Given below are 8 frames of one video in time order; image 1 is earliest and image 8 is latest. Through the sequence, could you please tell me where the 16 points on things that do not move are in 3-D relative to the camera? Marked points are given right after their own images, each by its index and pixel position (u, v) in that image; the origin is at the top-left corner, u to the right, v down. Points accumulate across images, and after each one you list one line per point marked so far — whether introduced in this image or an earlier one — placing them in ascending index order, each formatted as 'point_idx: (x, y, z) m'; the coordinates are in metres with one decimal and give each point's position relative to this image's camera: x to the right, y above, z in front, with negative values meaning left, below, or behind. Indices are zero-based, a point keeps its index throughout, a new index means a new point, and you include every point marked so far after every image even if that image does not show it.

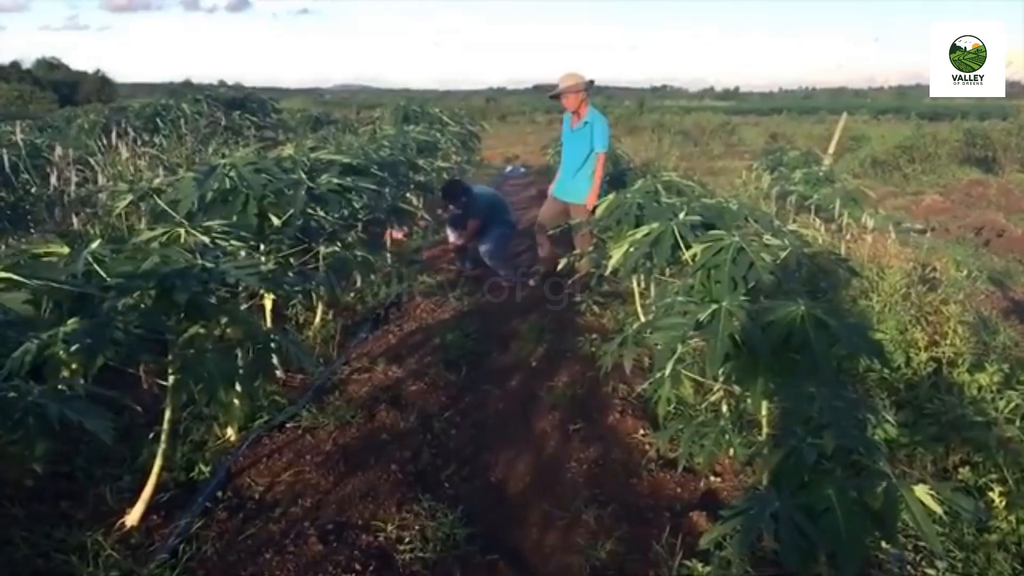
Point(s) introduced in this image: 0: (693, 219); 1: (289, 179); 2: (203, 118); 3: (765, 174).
0: (+1.0, +0.4, +5.3) m
1: (-1.2, +0.6, +5.0) m
2: (-4.1, +2.3, +12.7) m
3: (+3.1, +1.4, +11.8) m
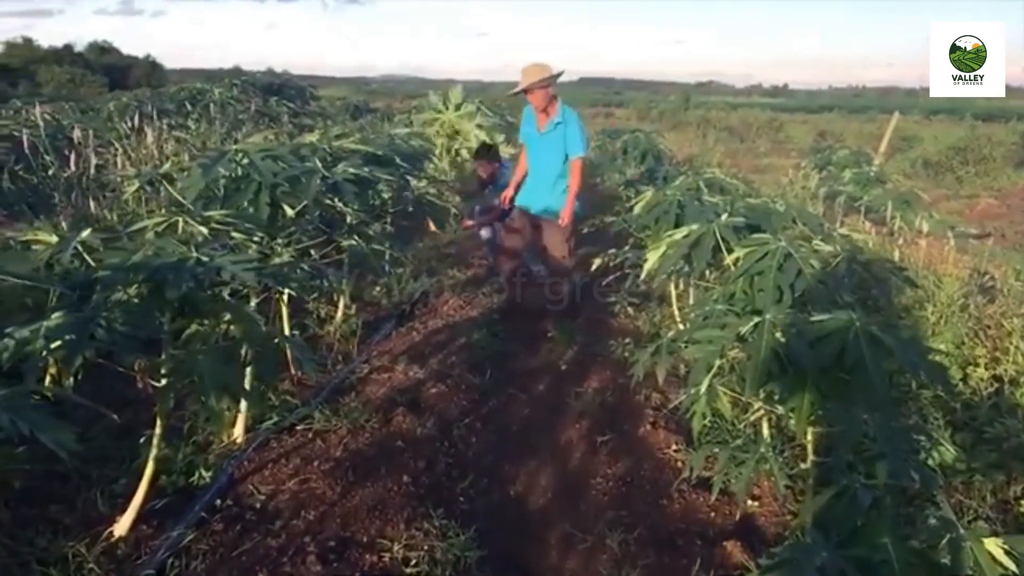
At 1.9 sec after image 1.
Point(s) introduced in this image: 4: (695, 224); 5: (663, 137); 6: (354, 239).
0: (+1.2, +0.3, +4.9) m
1: (-1.0, +0.6, +4.7) m
2: (-3.6, +2.4, +12.5) m
3: (+3.6, +1.4, +11.3) m
4: (+1.0, +0.3, +5.0) m
5: (+2.7, +2.8, +17.3) m
6: (-0.9, +0.3, +5.4) m
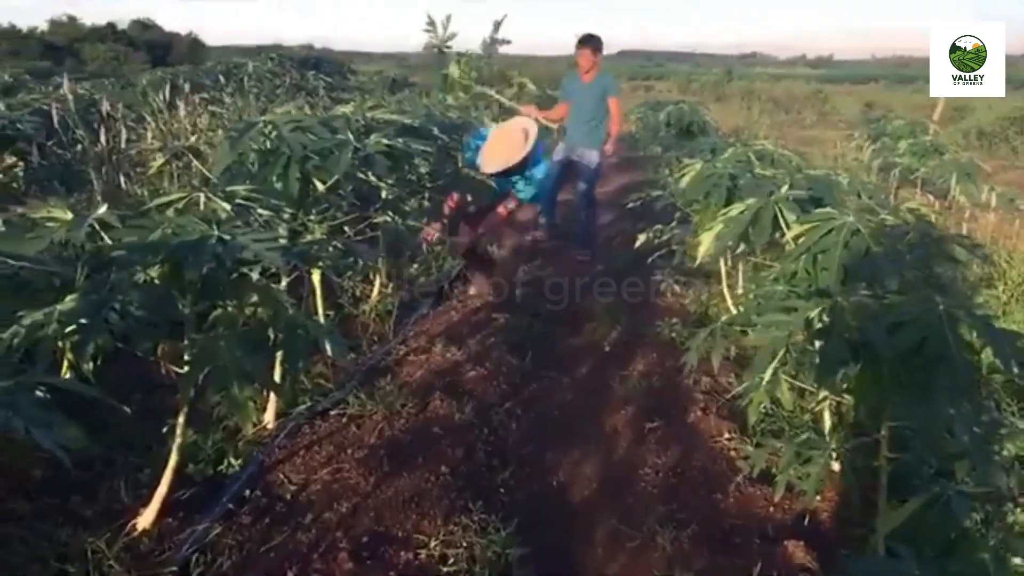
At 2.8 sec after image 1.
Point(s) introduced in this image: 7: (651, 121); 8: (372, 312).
0: (+1.4, +0.5, +4.5) m
1: (-0.8, +0.7, +4.4) m
2: (-3.1, +2.7, +12.3) m
3: (+4.0, +1.6, +10.8) m
4: (+1.2, +0.4, +4.7) m
5: (+3.5, +3.2, +16.9) m
6: (-0.7, +0.4, +5.1) m
7: (+1.8, +2.2, +12.5) m
8: (-0.9, -0.2, +6.3) m
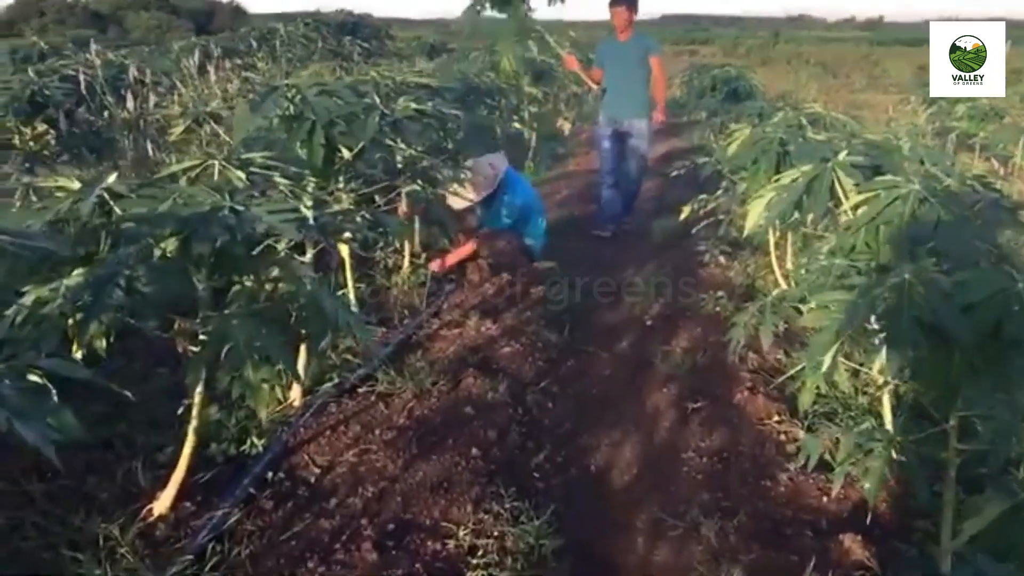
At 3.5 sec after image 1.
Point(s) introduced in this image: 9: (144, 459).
0: (+1.5, +0.6, +4.2) m
1: (-0.7, +0.8, +4.2) m
2: (-2.6, +3.1, +12.0) m
3: (+4.4, +2.0, +10.4) m
4: (+1.3, +0.6, +4.4) m
5: (+4.1, +3.7, +16.3) m
6: (-0.5, +0.5, +4.9) m
7: (+2.3, +2.6, +12.1) m
8: (-0.7, 0.0, +6.1) m
9: (-1.4, -0.7, +3.7) m
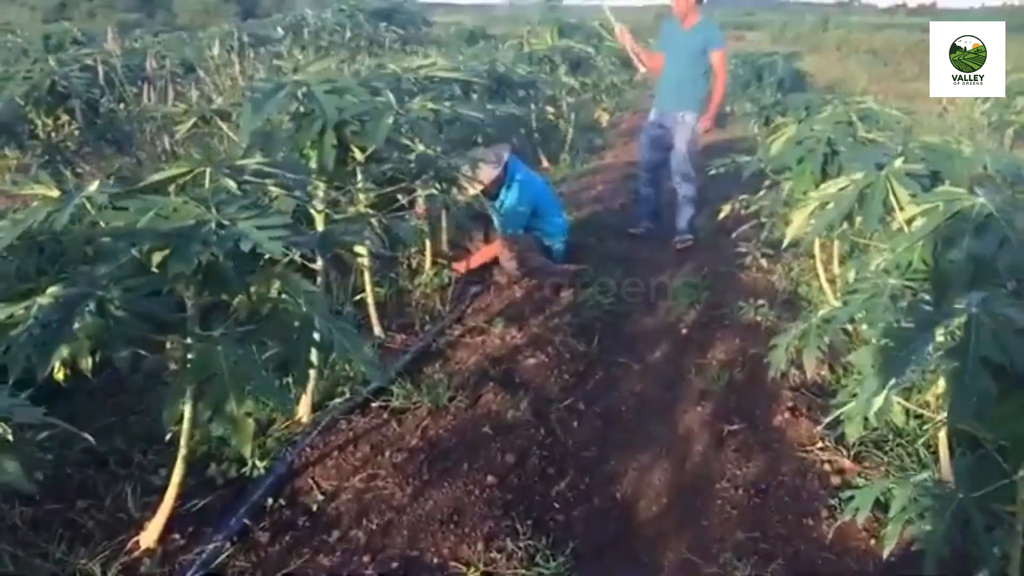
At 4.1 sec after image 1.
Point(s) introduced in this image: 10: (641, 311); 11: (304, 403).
0: (+1.6, +0.5, +3.8) m
1: (-0.6, +0.8, +3.9) m
2: (-2.1, +3.2, +11.8) m
3: (+4.8, +1.9, +9.8) m
4: (+1.5, +0.5, +4.0) m
5: (+4.8, +3.8, +15.8) m
6: (-0.4, +0.5, +4.6) m
7: (+2.8, +2.6, +11.6) m
8: (-0.5, 0.0, +5.8) m
9: (-1.4, -0.7, +3.5) m
10: (+0.8, -0.1, +5.9) m
11: (-0.9, -0.5, +4.1) m
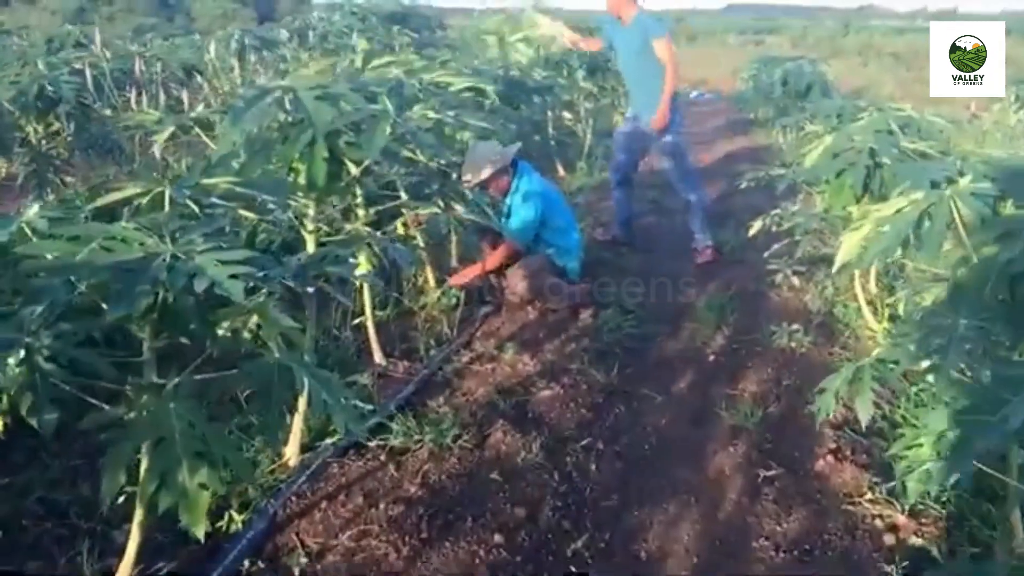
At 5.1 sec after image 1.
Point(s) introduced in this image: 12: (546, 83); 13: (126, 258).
0: (+1.7, +0.4, +3.4) m
1: (-0.5, +0.7, +3.5) m
2: (-1.9, +3.1, +11.4) m
3: (+5.0, +1.8, +9.3) m
4: (+1.5, +0.4, +3.6) m
5: (+5.0, +3.6, +15.3) m
6: (-0.3, +0.4, +4.2) m
7: (+3.0, +2.4, +11.1) m
8: (-0.4, -0.1, +5.4) m
9: (-1.3, -0.8, +3.1) m
10: (+0.9, -0.3, +5.4) m
11: (-0.8, -0.6, +3.7) m
12: (+0.3, +1.7, +7.8) m
13: (-0.9, +0.1, +2.2) m
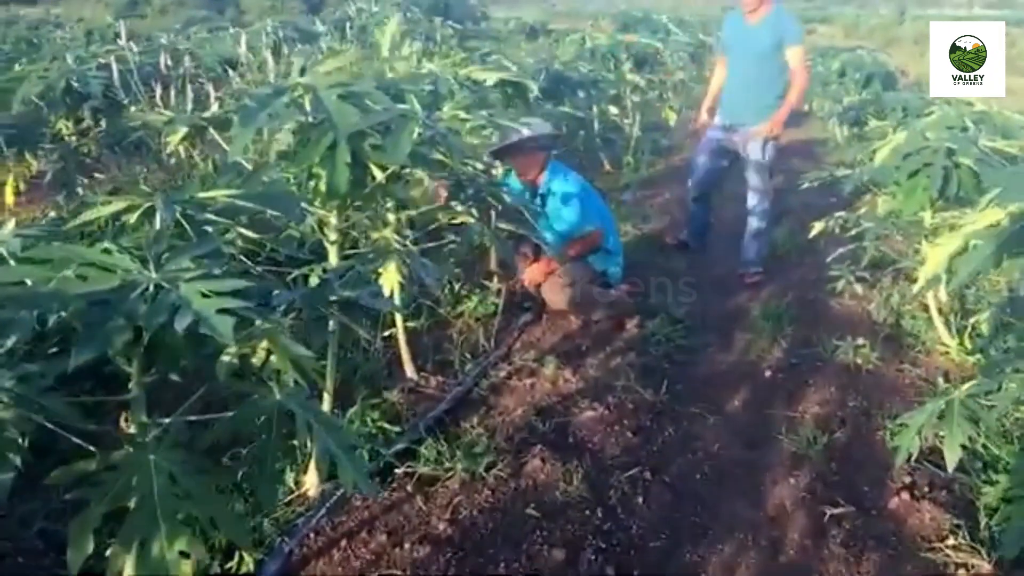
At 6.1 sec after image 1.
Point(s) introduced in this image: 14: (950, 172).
0: (+1.8, +0.3, +3.0) m
1: (-0.4, +0.6, +3.2) m
2: (-1.4, +3.1, +11.1) m
3: (+5.4, +1.7, +8.7) m
4: (+1.6, +0.3, +3.2) m
5: (+5.7, +3.6, +14.7) m
6: (-0.1, +0.3, +3.8) m
7: (+3.5, +2.4, +10.6) m
8: (-0.2, -0.2, +5.0) m
9: (-1.2, -0.9, +2.8) m
10: (+1.1, -0.3, +5.0) m
11: (-0.7, -0.7, +3.4) m
12: (+0.6, +1.7, +7.5) m
13: (-0.8, 0.0, +1.9) m
14: (+2.0, +0.5, +4.3) m
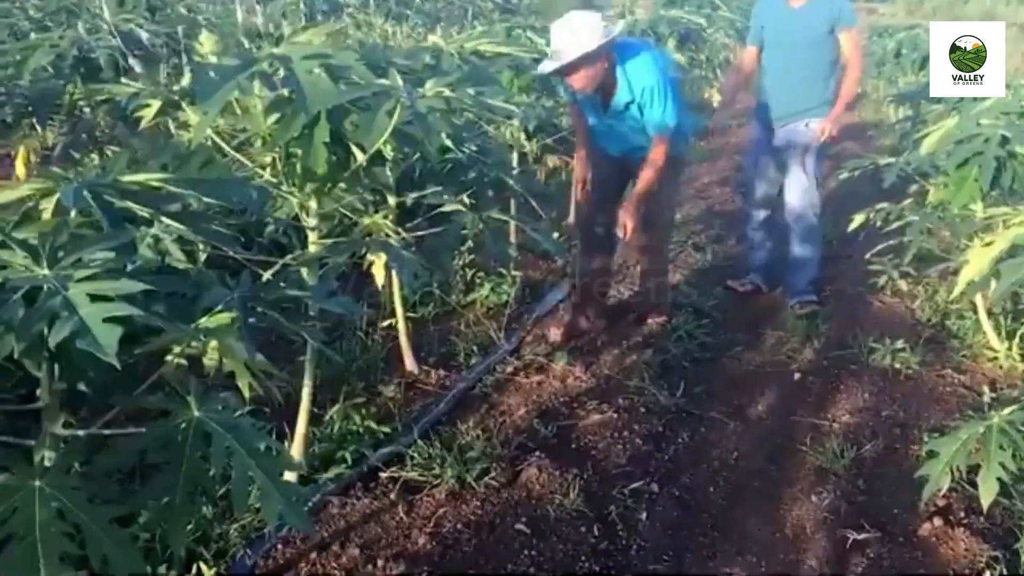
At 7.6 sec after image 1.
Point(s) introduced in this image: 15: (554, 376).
0: (+1.7, +0.3, +2.6) m
1: (-0.4, +0.6, +2.9) m
2: (-0.9, +3.3, +10.8) m
3: (+5.6, +1.7, +8.1) m
4: (+1.6, +0.3, +2.8) m
5: (+6.4, +3.7, +14.0) m
6: (-0.1, +0.4, +3.5) m
7: (+3.8, +2.5, +10.1) m
8: (-0.2, -0.1, +4.8) m
9: (-1.3, -0.8, +2.6) m
10: (+1.1, -0.3, +4.7) m
11: (-0.7, -0.6, +3.1) m
12: (+0.8, +1.8, +7.1) m
13: (-0.9, 0.0, +1.6) m
14: (+2.0, +0.5, +3.9) m
15: (+0.2, -0.4, +4.2) m
